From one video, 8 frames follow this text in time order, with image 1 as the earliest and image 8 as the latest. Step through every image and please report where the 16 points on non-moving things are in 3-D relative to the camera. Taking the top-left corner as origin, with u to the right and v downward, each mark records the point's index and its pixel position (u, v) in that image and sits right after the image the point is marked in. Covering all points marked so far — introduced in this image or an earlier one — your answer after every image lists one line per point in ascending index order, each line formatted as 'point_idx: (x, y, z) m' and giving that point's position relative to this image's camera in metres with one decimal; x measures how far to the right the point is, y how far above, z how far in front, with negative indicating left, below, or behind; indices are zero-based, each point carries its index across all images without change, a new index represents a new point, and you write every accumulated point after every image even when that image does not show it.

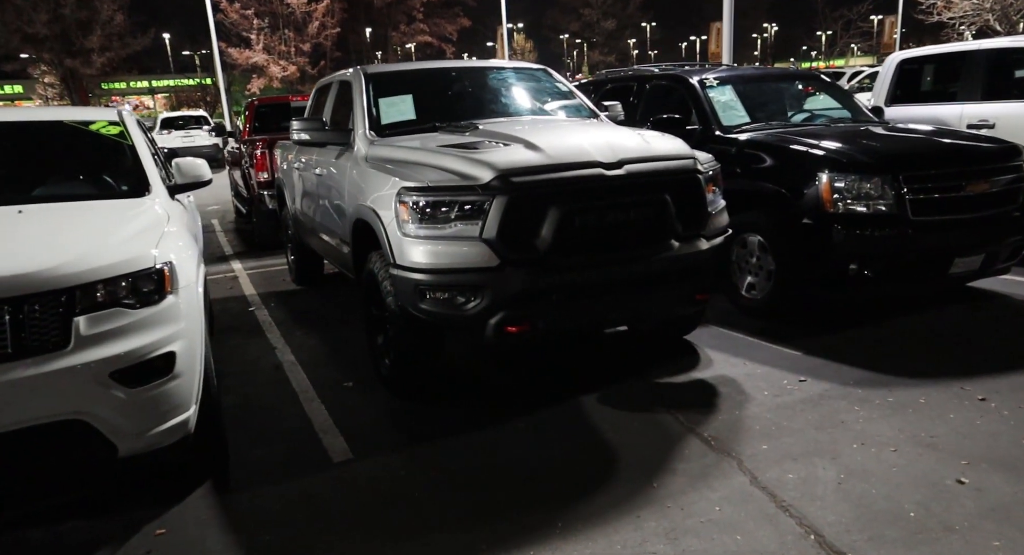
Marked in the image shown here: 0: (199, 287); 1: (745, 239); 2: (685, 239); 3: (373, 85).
0: (-1.5, 0.0, +3.7) m
1: (+1.8, +0.3, +5.8) m
2: (+1.0, +0.2, +4.3) m
3: (-1.0, +1.3, +5.4) m
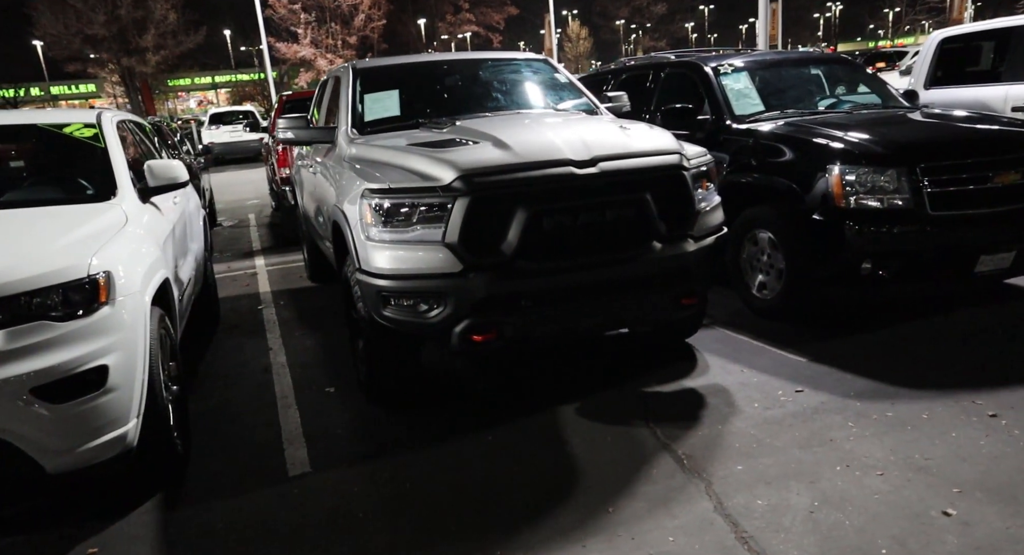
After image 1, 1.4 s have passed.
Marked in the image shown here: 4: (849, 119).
0: (-1.7, -0.1, +3.6) m
1: (+1.7, +0.3, +5.5) m
2: (+0.8, +0.2, +4.0) m
3: (-1.0, +1.3, +5.2) m
4: (+2.5, +1.2, +5.6) m
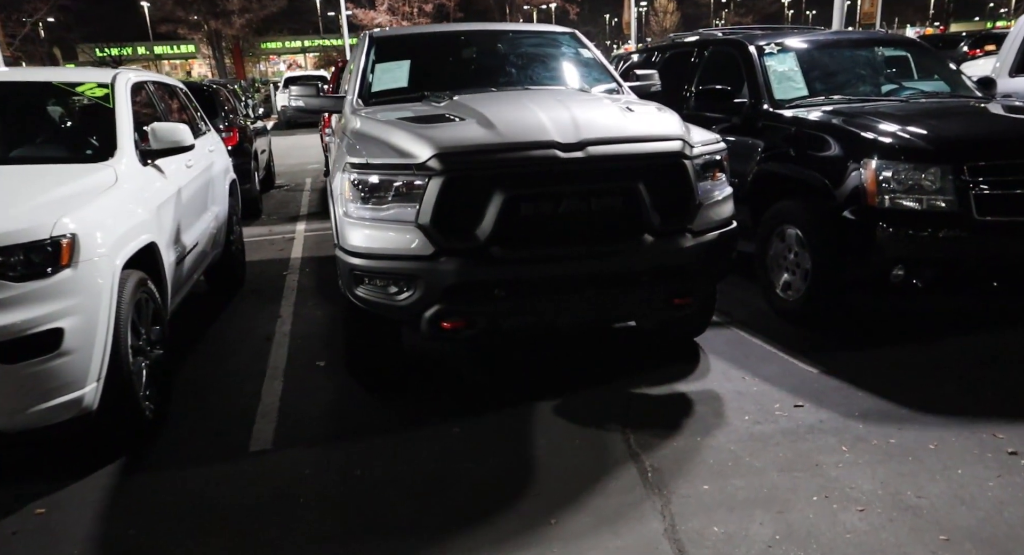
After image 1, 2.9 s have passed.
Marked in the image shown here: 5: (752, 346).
0: (-1.8, +0.1, +3.6) m
1: (+1.8, +0.3, +5.1) m
2: (+0.7, +0.2, +3.7) m
3: (-0.9, +1.5, +5.0) m
4: (+2.6, +1.1, +5.1) m
5: (+1.5, -0.4, +4.7) m
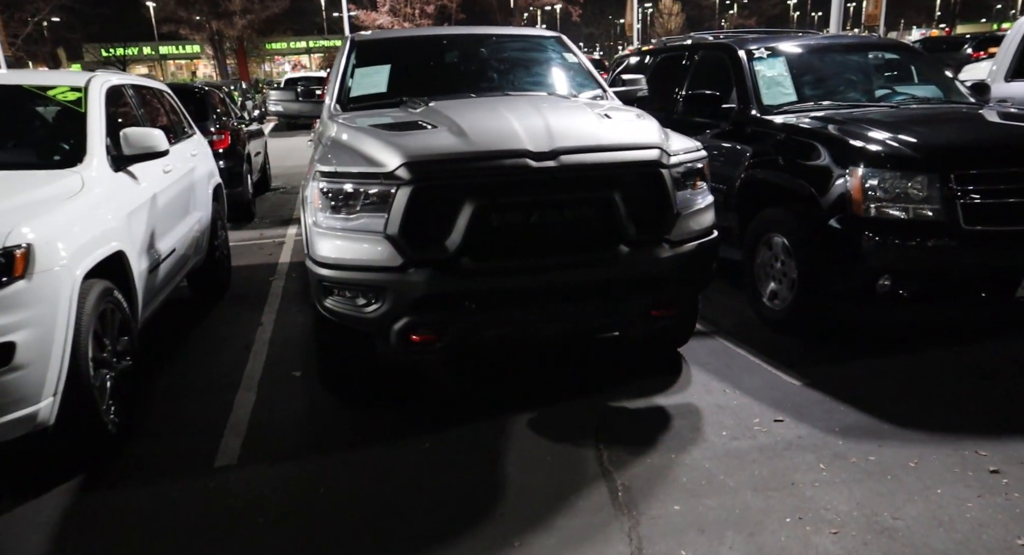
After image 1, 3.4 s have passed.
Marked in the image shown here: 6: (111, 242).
0: (-2.0, +0.1, +3.5) m
1: (+1.7, +0.2, +5.0) m
2: (+0.6, +0.2, +3.6) m
3: (-1.0, +1.4, +5.0) m
4: (+2.5, +1.1, +5.0) m
5: (+1.3, -0.5, +4.6) m
6: (-2.0, +0.2, +3.9) m
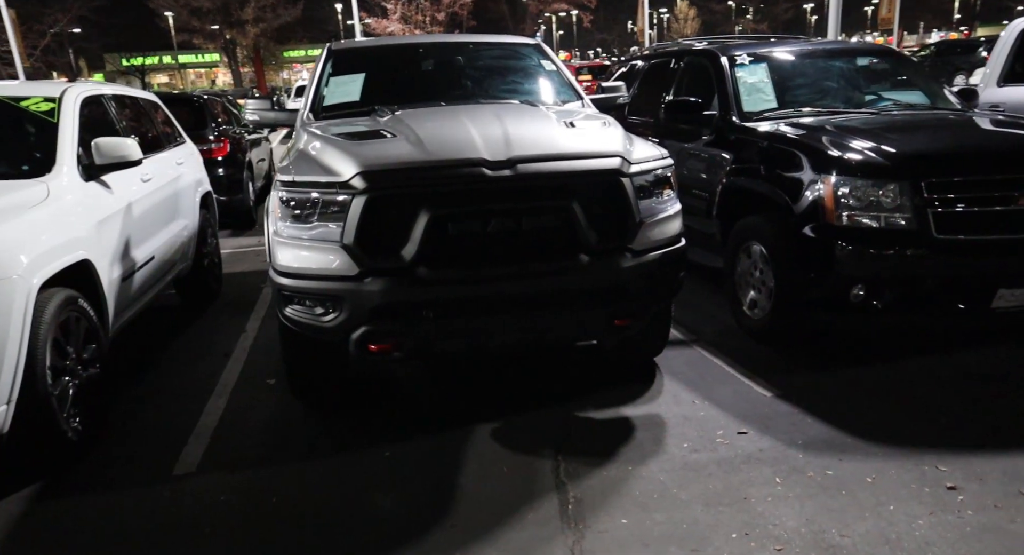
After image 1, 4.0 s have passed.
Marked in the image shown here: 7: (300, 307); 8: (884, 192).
0: (-2.1, 0.0, +3.5) m
1: (+1.5, +0.2, +4.9) m
2: (+0.4, +0.1, +3.6) m
3: (-1.2, +1.4, +5.0) m
4: (+2.3, +1.0, +4.9) m
5: (+1.2, -0.5, +4.5) m
6: (-2.2, +0.1, +3.9) m
7: (-1.0, -0.1, +3.6) m
8: (+2.0, +0.5, +4.1) m
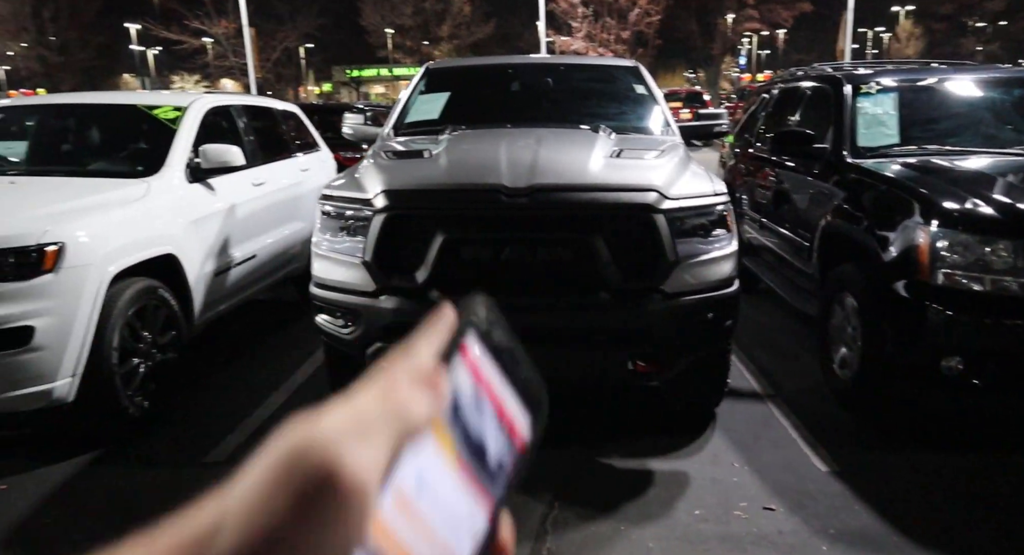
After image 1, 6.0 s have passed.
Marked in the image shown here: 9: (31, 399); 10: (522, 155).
0: (-2.0, +0.1, +3.9) m
1: (+1.9, -0.1, +4.4) m
2: (+0.5, -0.1, +3.3) m
3: (-0.6, +1.3, +5.1) m
4: (+2.7, +0.6, +4.2) m
5: (+1.4, -0.8, +4.1) m
6: (-2.0, +0.2, +4.3) m
7: (-0.9, -0.2, +3.7) m
8: (+2.2, +0.1, +3.5) m
9: (-2.2, -0.6, +3.5) m
10: (+0.1, +0.6, +3.5) m
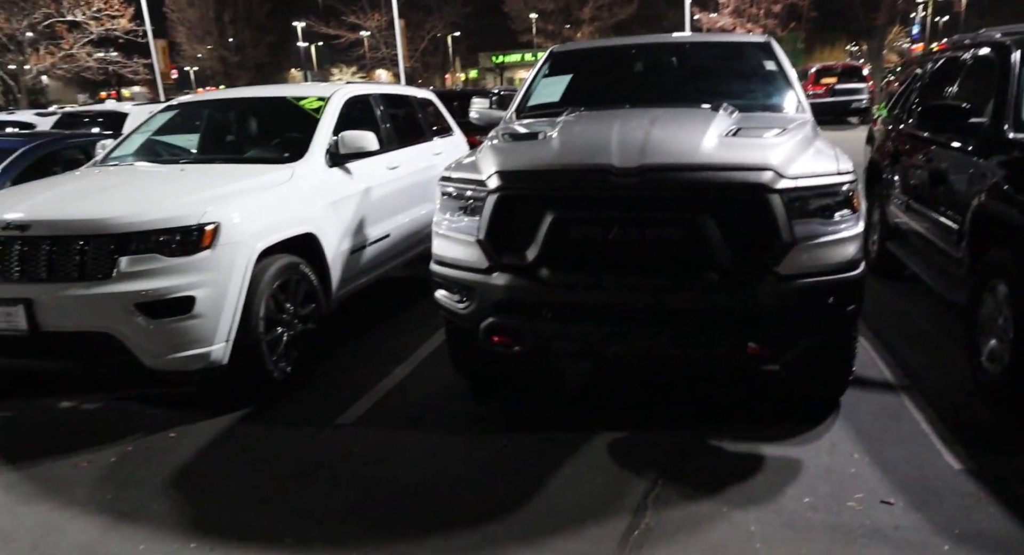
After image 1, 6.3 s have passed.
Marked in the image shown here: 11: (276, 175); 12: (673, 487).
0: (-1.4, +0.2, +4.3) m
1: (+2.5, 0.0, +4.1) m
2: (+1.0, 0.0, +3.3) m
3: (+0.2, +1.4, +5.2) m
4: (+3.3, +0.7, +3.7) m
5: (+2.0, -0.7, +3.8) m
6: (-1.3, +0.3, +4.7) m
7: (-0.3, -0.1, +3.9) m
8: (+2.6, +0.2, +3.1) m
9: (-1.7, -0.4, +4.0) m
10: (+0.6, +0.7, +3.5) m
11: (-1.4, +0.6, +4.7) m
12: (+0.7, -0.9, +3.2) m
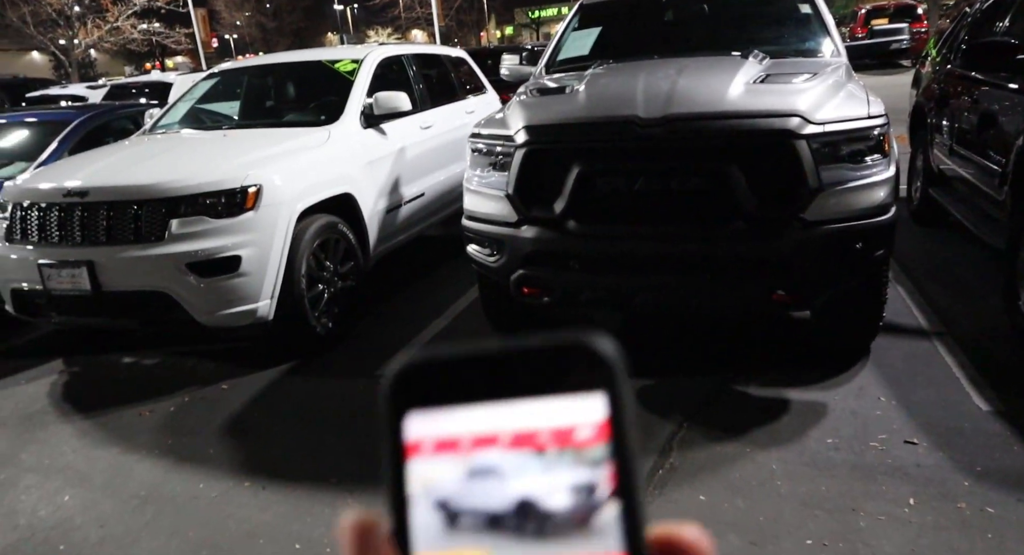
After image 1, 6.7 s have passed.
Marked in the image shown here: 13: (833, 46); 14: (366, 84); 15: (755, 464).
0: (-1.2, +0.4, +4.4) m
1: (+2.7, +0.3, +4.0) m
2: (+1.1, +0.2, +3.3) m
3: (+0.4, +1.8, +5.2) m
4: (+3.5, +1.0, +3.6) m
5: (+2.1, -0.4, +3.8) m
6: (-1.1, +0.6, +4.8) m
7: (-0.2, +0.2, +4.0) m
8: (+2.8, +0.4, +3.0) m
9: (-1.5, -0.2, +4.2) m
10: (+0.7, +0.9, +3.6) m
11: (-1.2, +0.9, +4.8) m
12: (+0.8, -0.7, +3.3) m
13: (+1.8, +1.3, +4.4) m
14: (-1.0, +1.4, +5.5) m
15: (+1.0, -0.7, +3.0) m
